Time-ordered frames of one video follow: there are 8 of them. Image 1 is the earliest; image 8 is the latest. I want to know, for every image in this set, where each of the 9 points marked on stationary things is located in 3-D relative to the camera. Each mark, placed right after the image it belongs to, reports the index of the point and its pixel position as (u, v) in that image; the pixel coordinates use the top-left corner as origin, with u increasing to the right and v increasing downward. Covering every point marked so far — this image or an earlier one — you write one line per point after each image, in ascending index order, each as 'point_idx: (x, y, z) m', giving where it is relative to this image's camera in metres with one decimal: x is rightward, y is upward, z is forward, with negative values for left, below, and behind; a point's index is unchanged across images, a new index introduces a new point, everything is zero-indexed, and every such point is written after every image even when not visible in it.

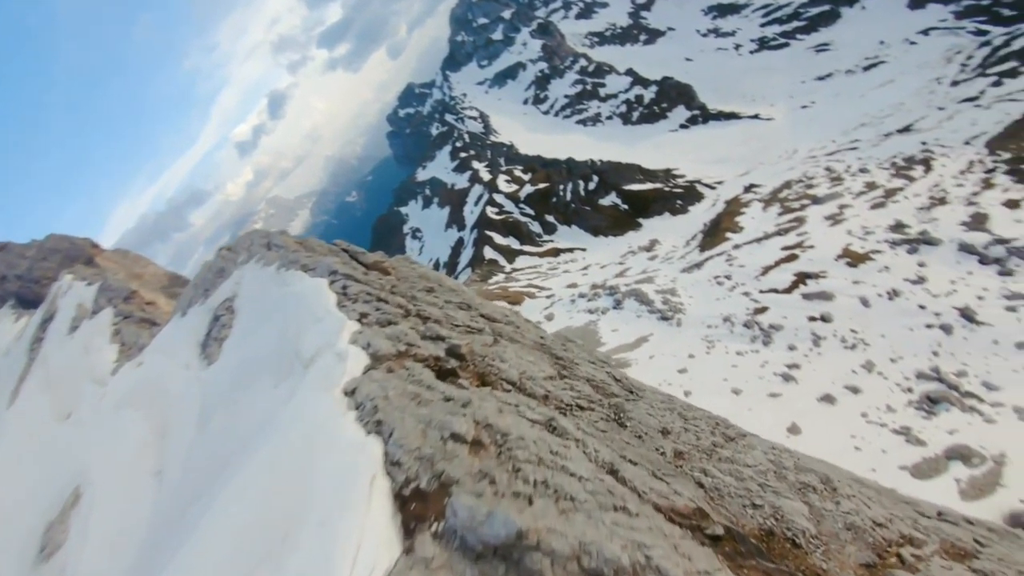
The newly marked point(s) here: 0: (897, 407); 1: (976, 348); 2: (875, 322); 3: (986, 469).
0: (+14.4, -4.3, +16.0) m
1: (+19.0, -2.4, +17.4) m
2: (+16.3, -1.5, +19.4) m
3: (+15.0, -5.6, +13.5) m
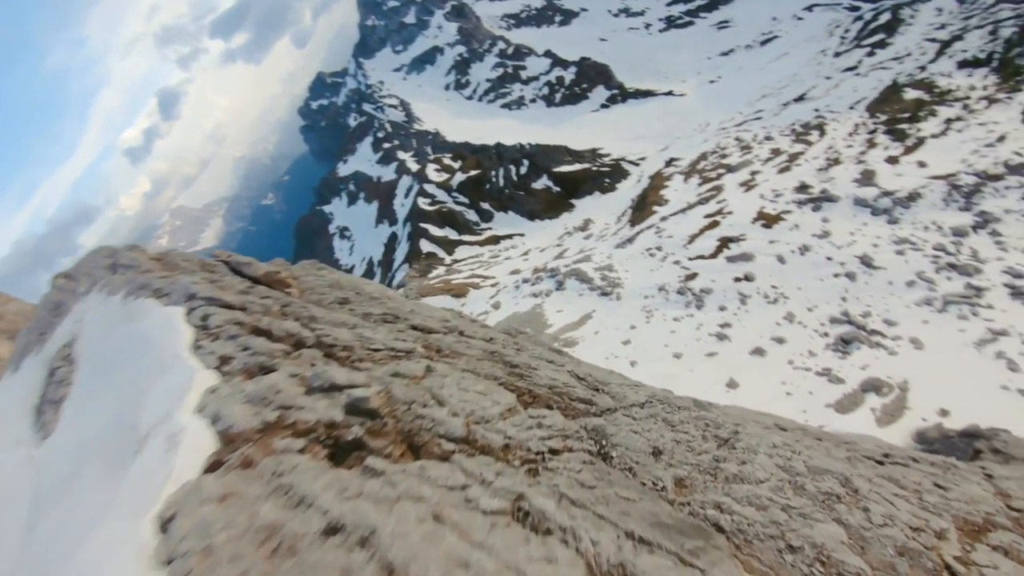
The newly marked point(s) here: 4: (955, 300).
0: (+12.5, -2.5, +17.5) m
1: (+16.6, -0.1, +19.4) m
2: (+13.6, +0.5, +21.0) m
3: (+13.6, -3.8, +15.1) m
4: (+18.7, -0.5, +17.9) m
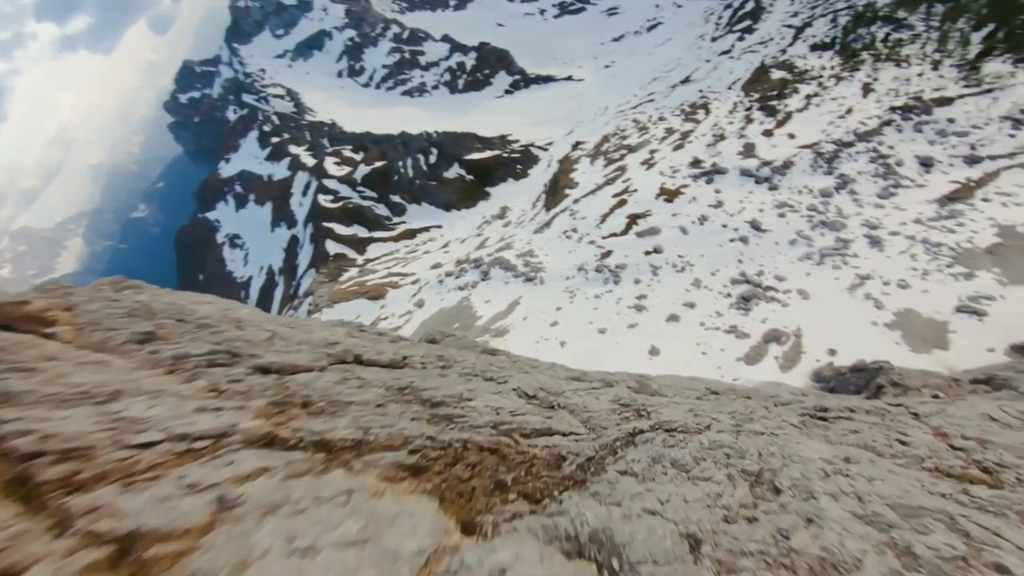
0: (+9.4, -1.0, +18.8) m
1: (+12.8, +1.9, +21.4) m
2: (+9.6, +2.2, +22.3) m
3: (+11.0, -2.1, +16.7) m
4: (+15.2, +1.7, +20.2) m
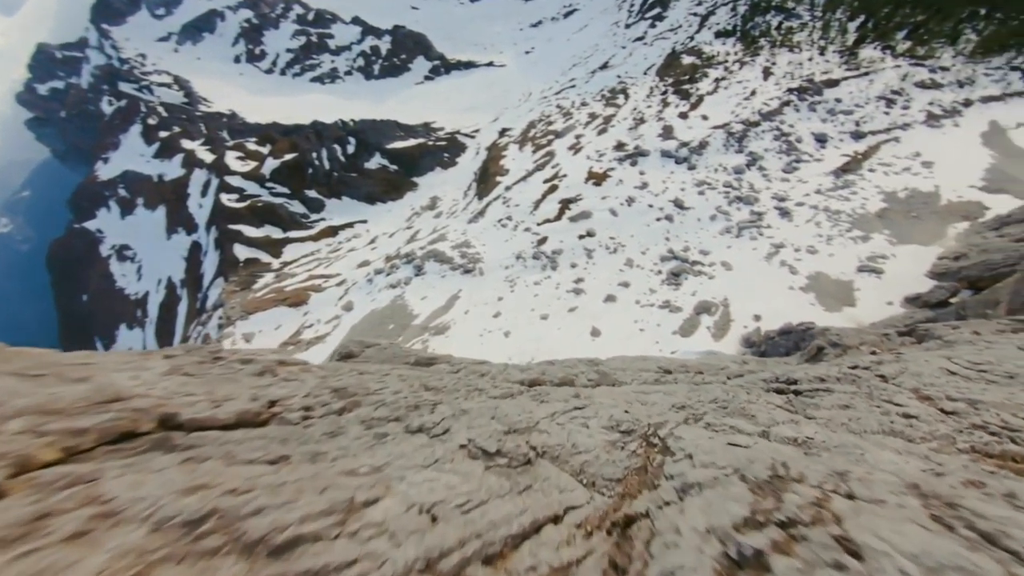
0: (+6.6, 0.0, +19.2) m
1: (+9.4, +3.2, +22.2) m
2: (+6.1, +3.3, +22.7) m
3: (+8.6, -1.0, +17.4) m
4: (+11.9, +3.2, +21.4) m
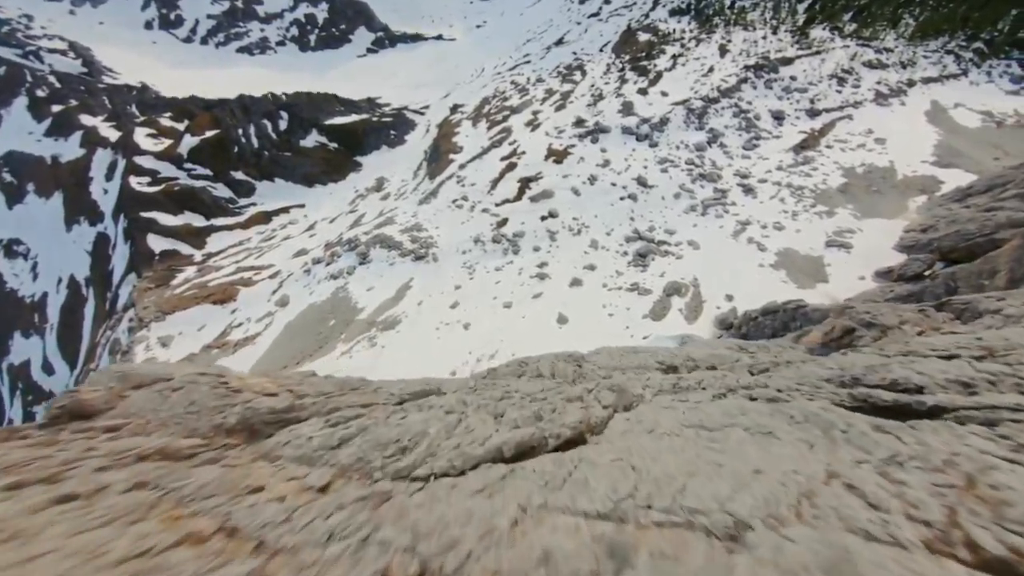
0: (+4.9, +0.8, +18.0) m
1: (+7.2, +4.1, +21.1) m
2: (+3.9, +4.1, +21.2) m
3: (+7.1, -0.2, +16.4) m
4: (+9.8, +4.2, +20.6) m
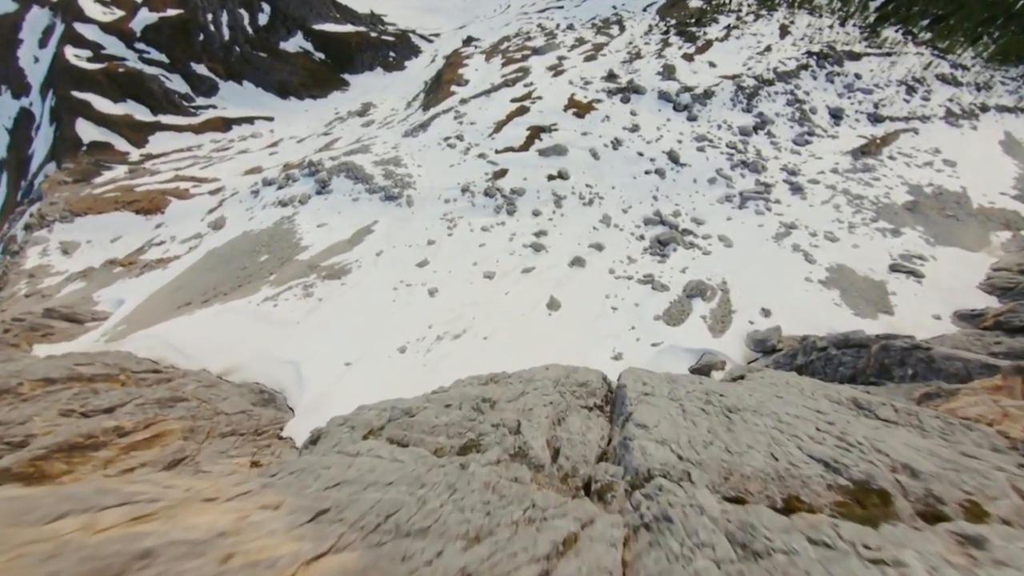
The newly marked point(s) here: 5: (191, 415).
0: (+4.5, +1.1, +14.5) m
1: (+7.3, +4.2, +17.5) m
2: (+3.9, +4.8, +17.5) m
3: (+6.5, -0.4, +13.0) m
4: (+9.8, +3.7, +17.1) m
5: (-6.7, -2.7, +8.7) m
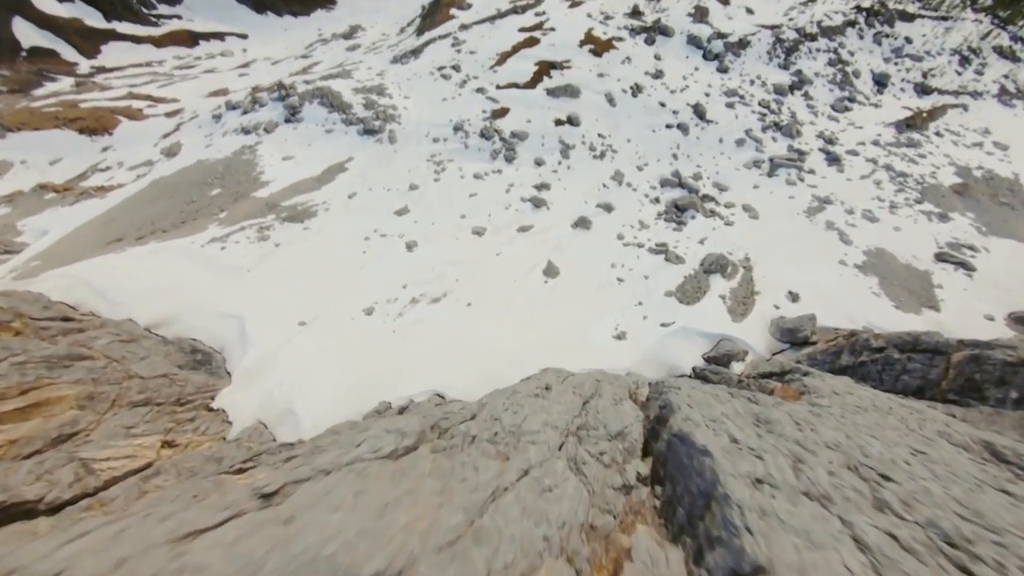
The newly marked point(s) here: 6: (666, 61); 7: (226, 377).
0: (+4.3, +2.0, +12.6) m
1: (+7.3, +5.1, +15.4) m
2: (+4.0, +5.9, +15.3) m
3: (+6.2, +0.2, +11.3) m
4: (+9.8, +4.4, +15.1) m
5: (-7.0, -1.5, +7.0) m
6: (+6.7, +9.7, +18.1) m
7: (-5.6, -1.8, +8.3) m
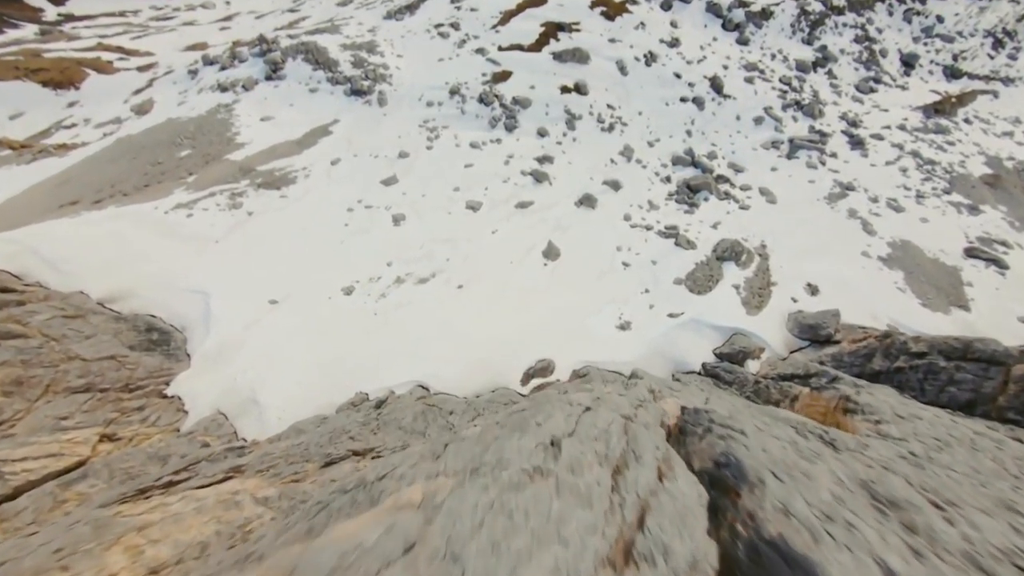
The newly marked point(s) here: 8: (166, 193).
0: (+4.3, +2.4, +11.6) m
1: (+7.3, +5.5, +14.3) m
2: (+4.1, +6.4, +14.1) m
3: (+6.1, +0.5, +10.5) m
4: (+9.8, +4.7, +14.1) m
5: (-7.1, -1.0, +6.1) m
6: (+6.8, +10.3, +16.8) m
7: (-5.8, -1.3, +7.4) m
8: (-8.3, +2.3, +10.0) m
